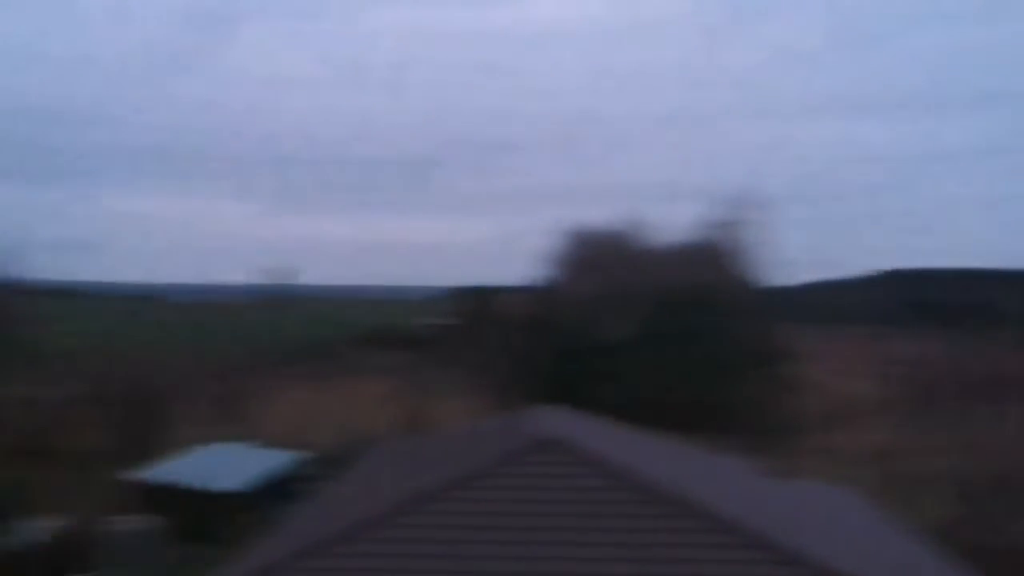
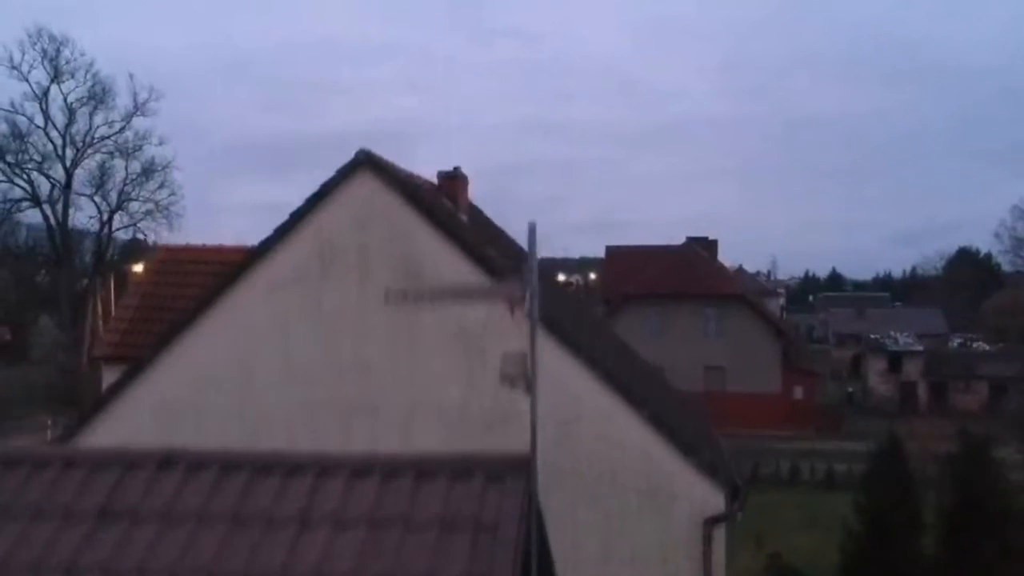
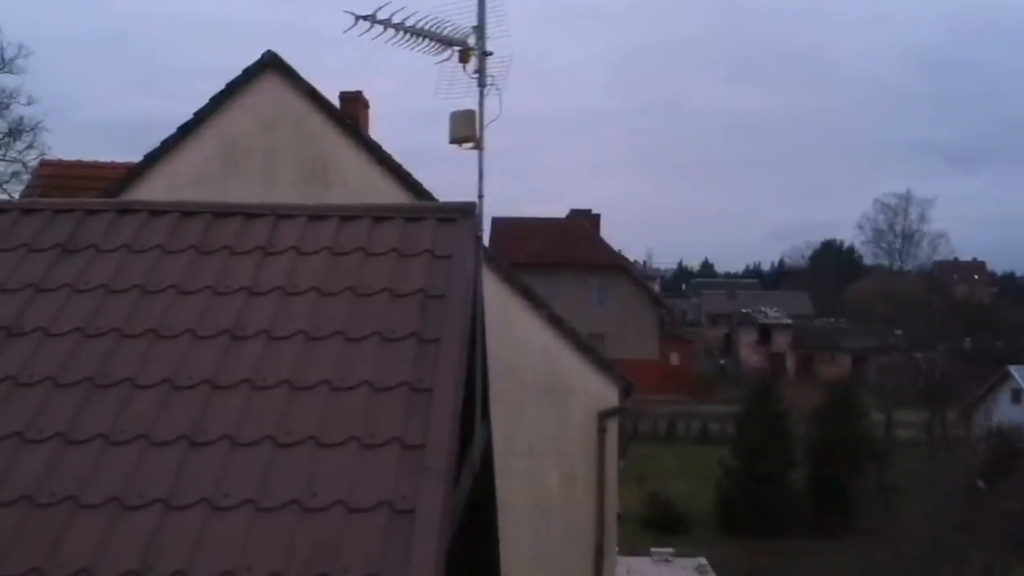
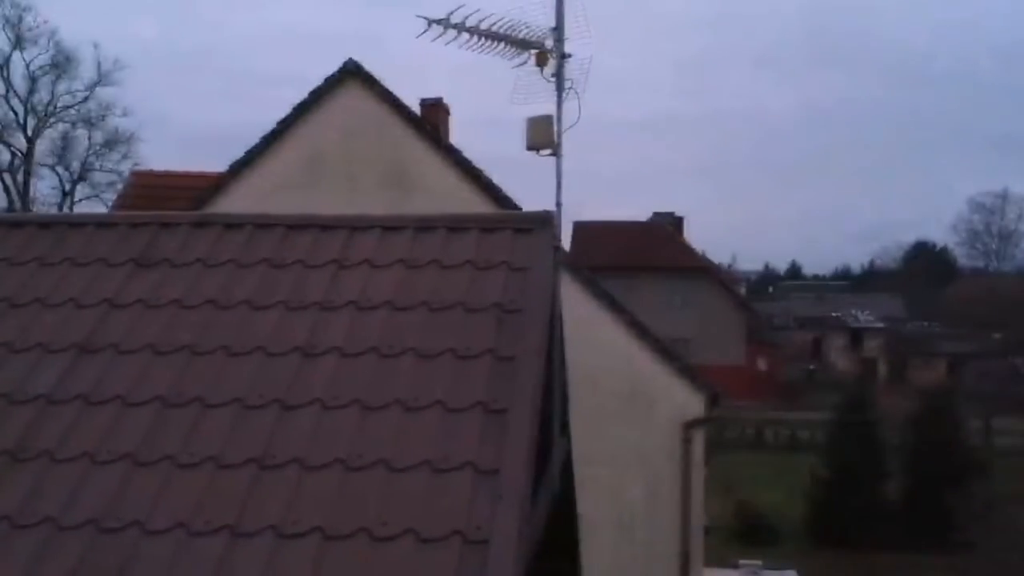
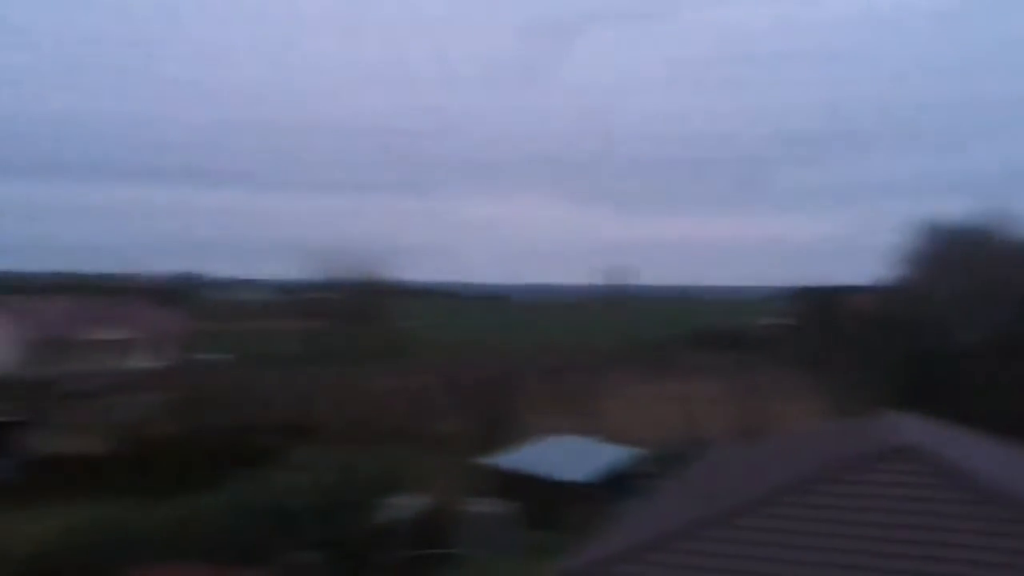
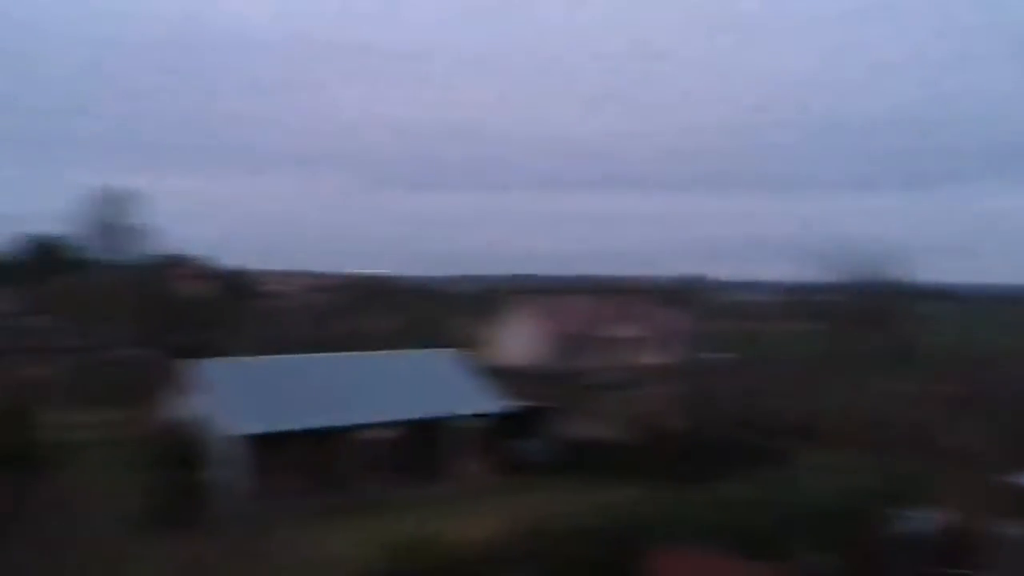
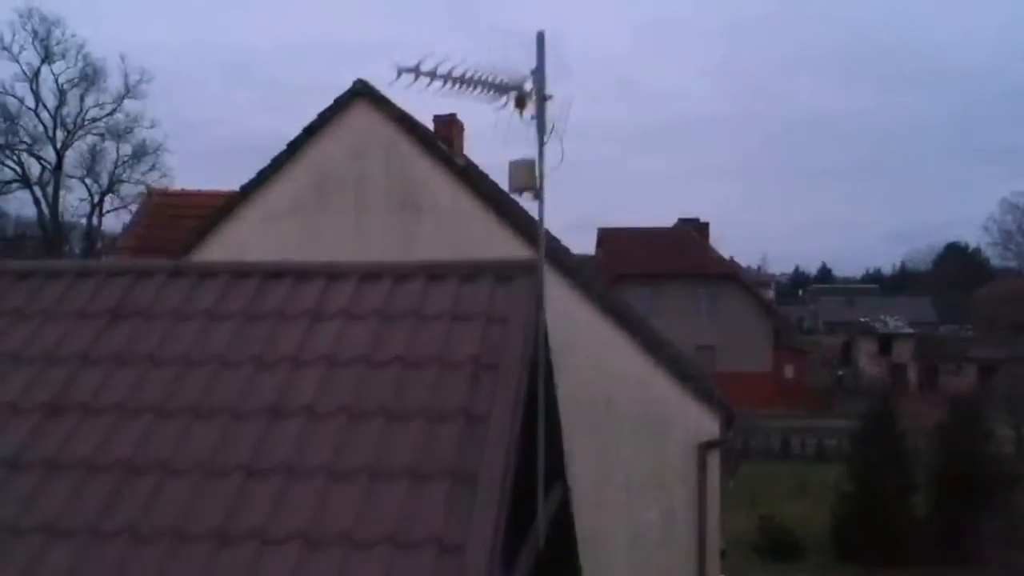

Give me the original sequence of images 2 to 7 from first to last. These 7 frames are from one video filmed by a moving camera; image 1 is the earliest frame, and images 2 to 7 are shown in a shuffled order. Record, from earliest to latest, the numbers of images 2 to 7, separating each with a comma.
5, 6, 3, 4, 7, 2
